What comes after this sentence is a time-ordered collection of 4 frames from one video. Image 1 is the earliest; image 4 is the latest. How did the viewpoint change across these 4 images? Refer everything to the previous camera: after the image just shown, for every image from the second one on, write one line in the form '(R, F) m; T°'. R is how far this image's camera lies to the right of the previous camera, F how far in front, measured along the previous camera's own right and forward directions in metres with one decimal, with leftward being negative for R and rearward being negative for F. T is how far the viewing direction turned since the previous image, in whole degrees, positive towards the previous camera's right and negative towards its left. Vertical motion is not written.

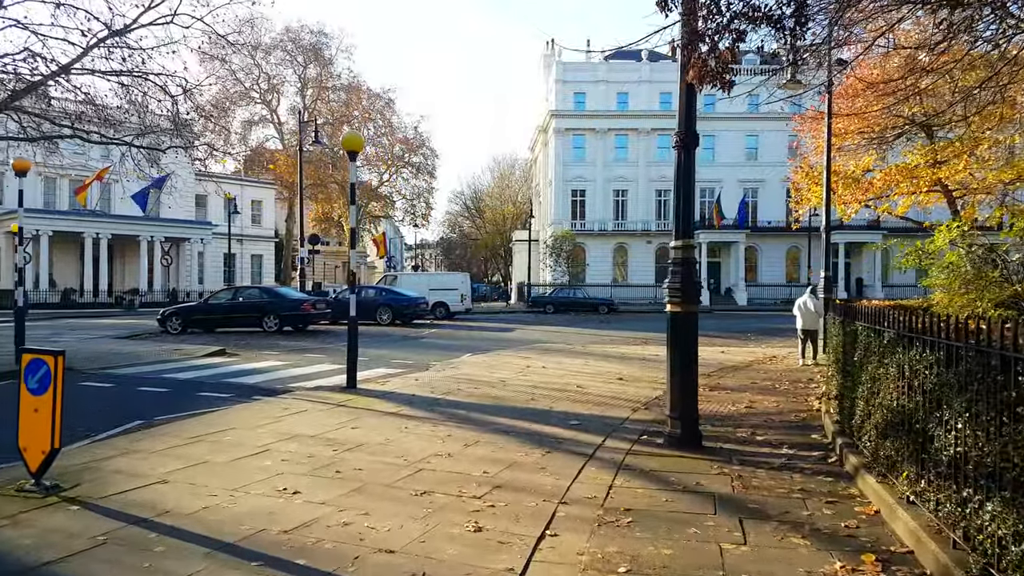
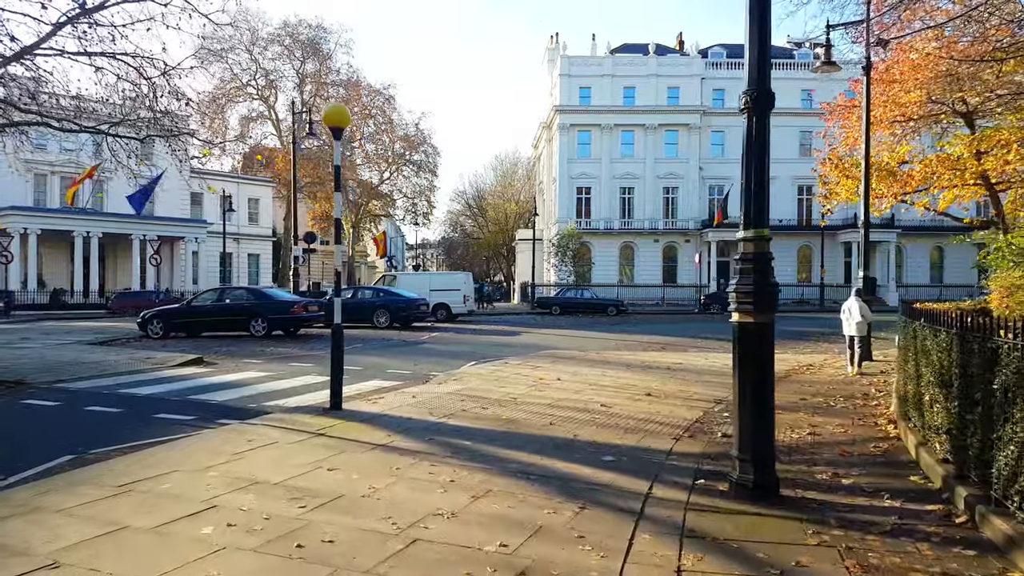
(-0.2, +1.6) m; 0°
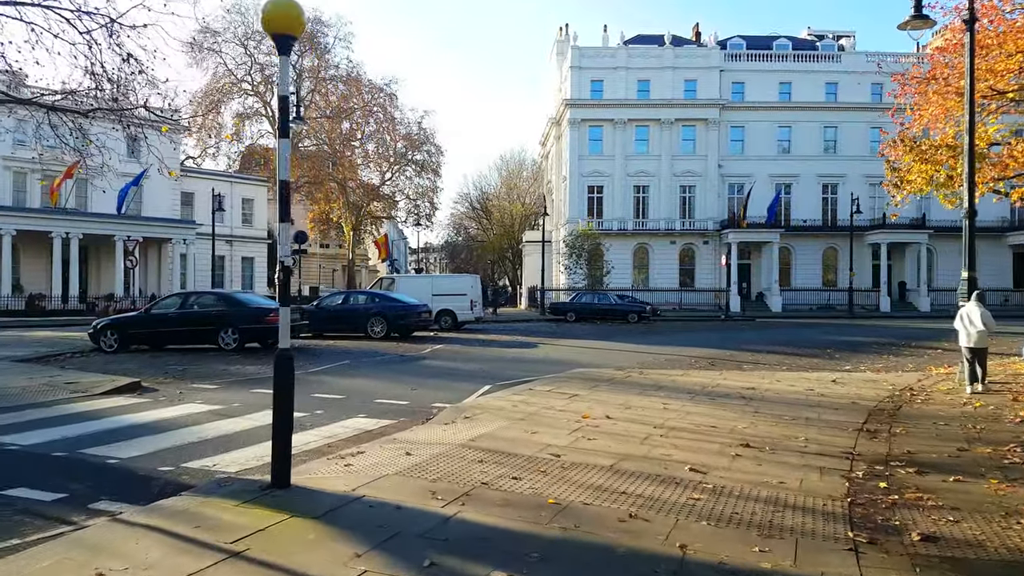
(-0.3, +3.1) m; 0°
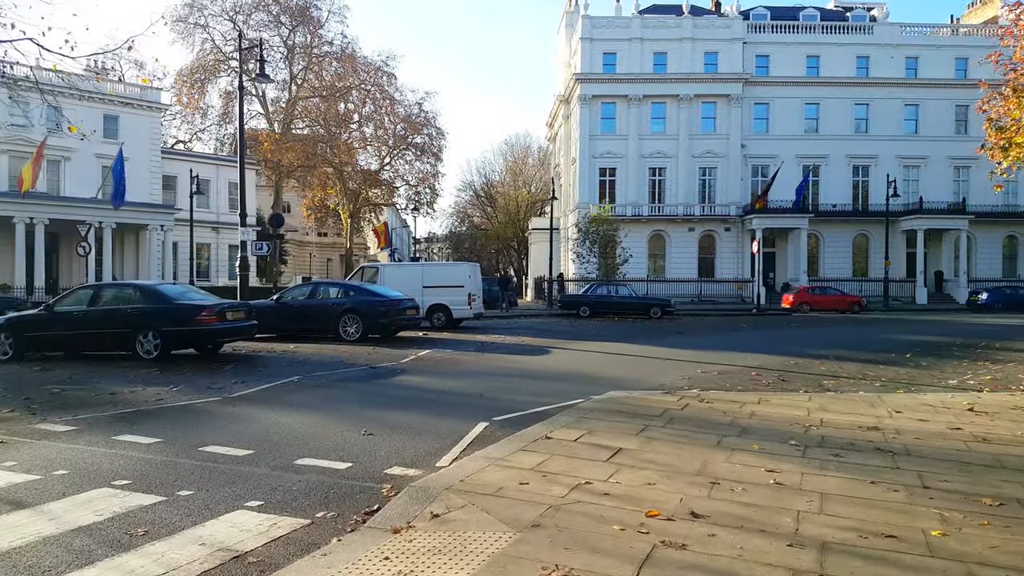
(0.0, +3.7) m; 0°
